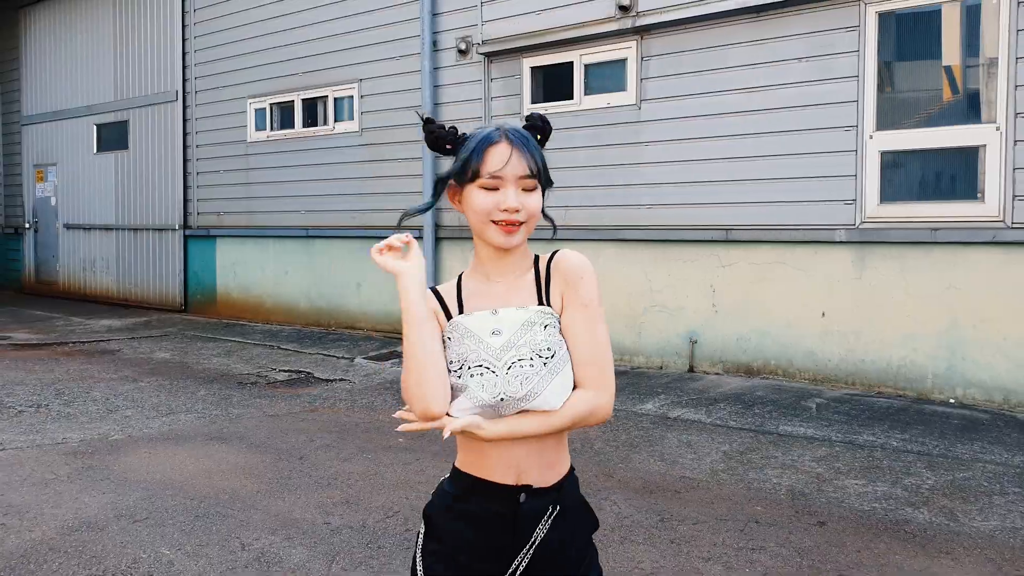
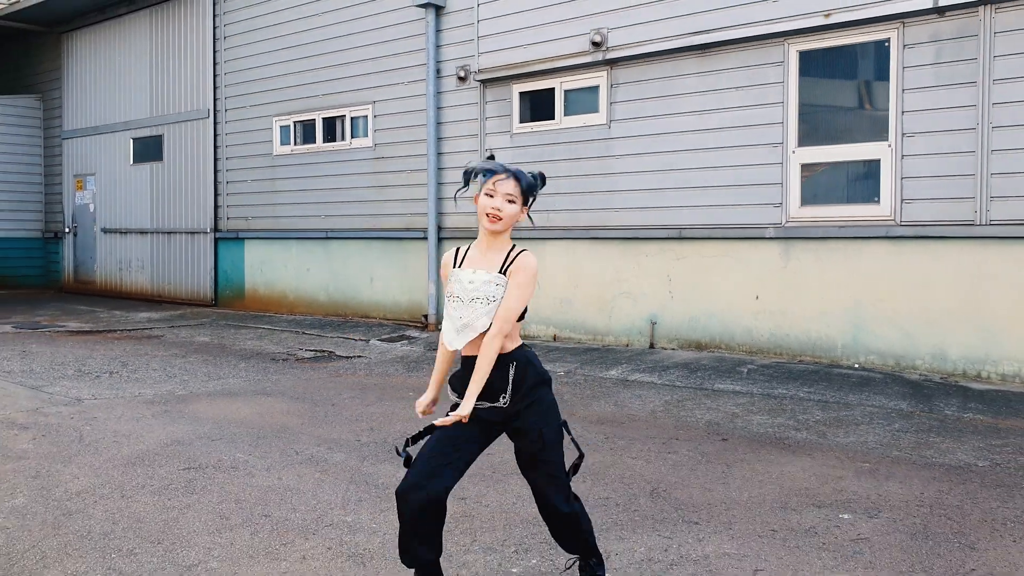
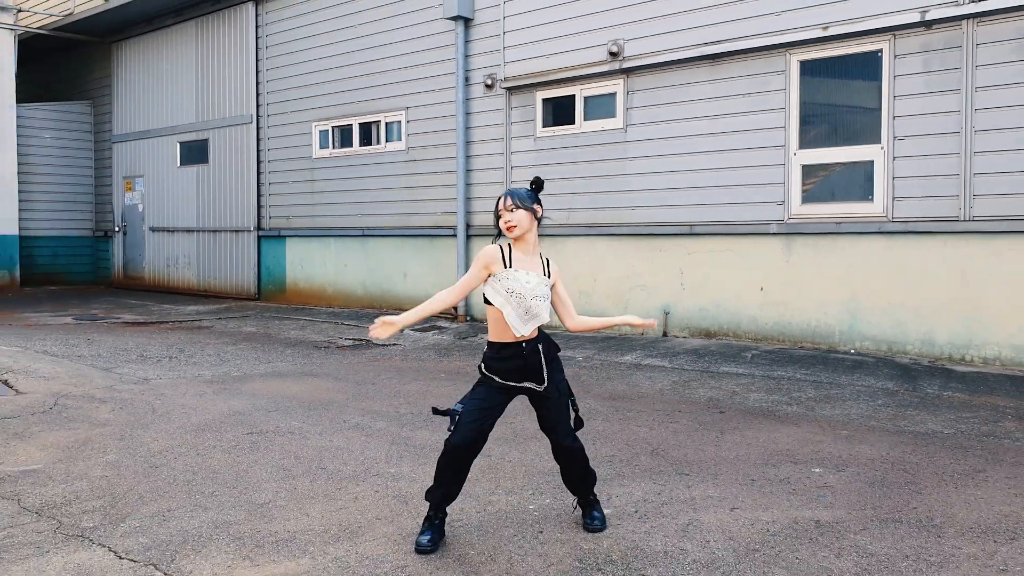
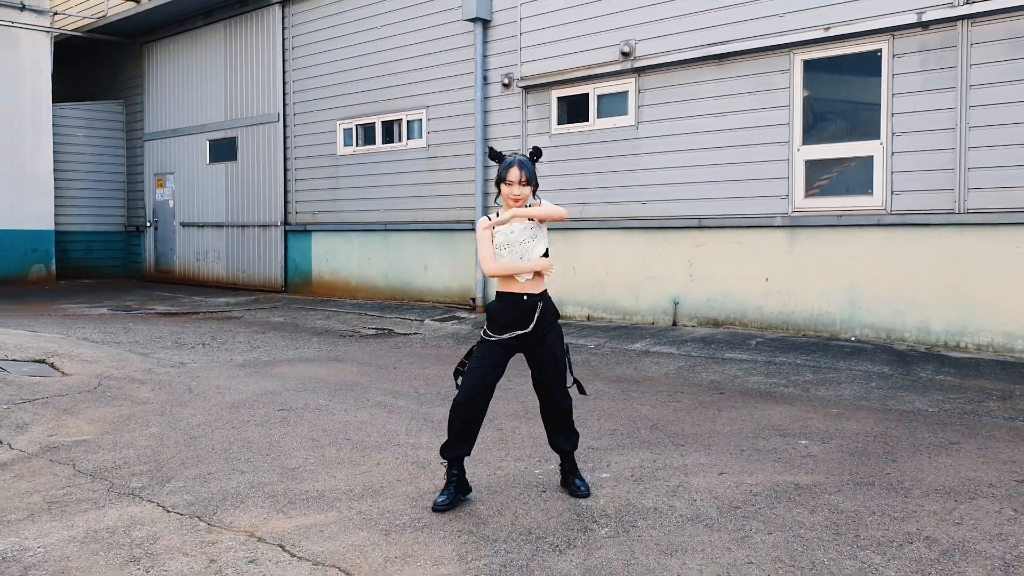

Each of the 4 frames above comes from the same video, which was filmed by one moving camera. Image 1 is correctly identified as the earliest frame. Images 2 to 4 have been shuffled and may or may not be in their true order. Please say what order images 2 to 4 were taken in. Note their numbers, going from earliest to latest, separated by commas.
2, 3, 4
